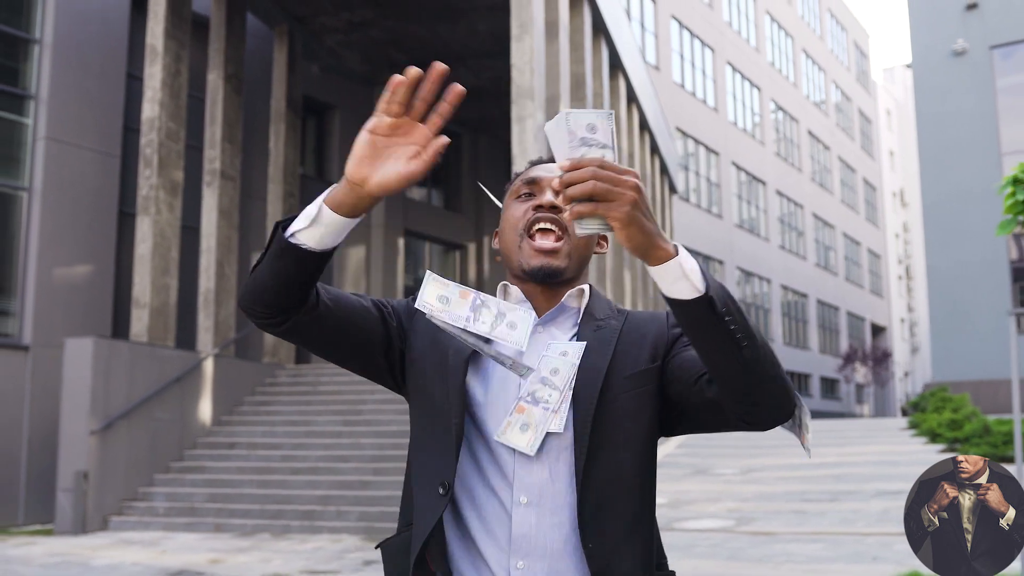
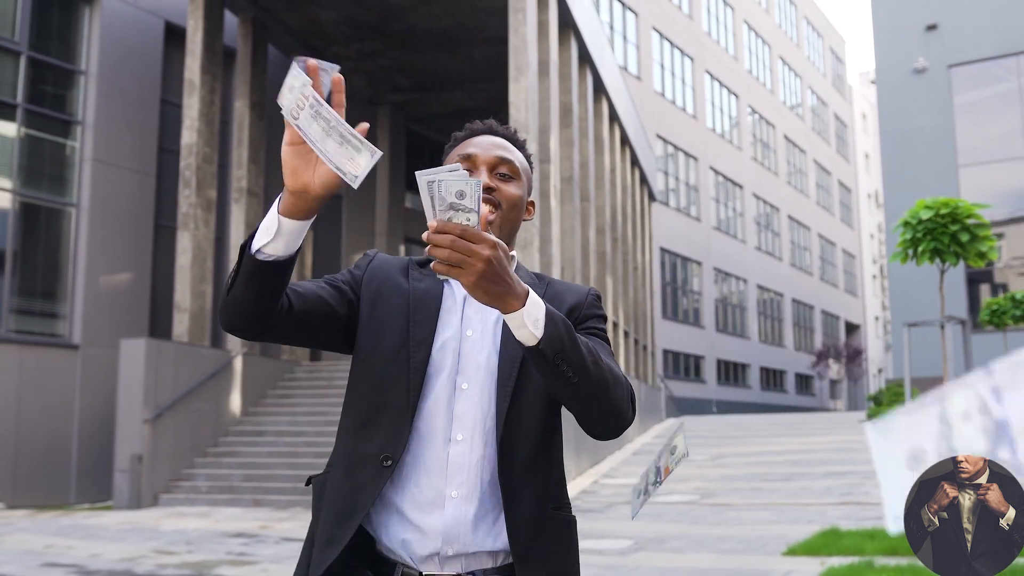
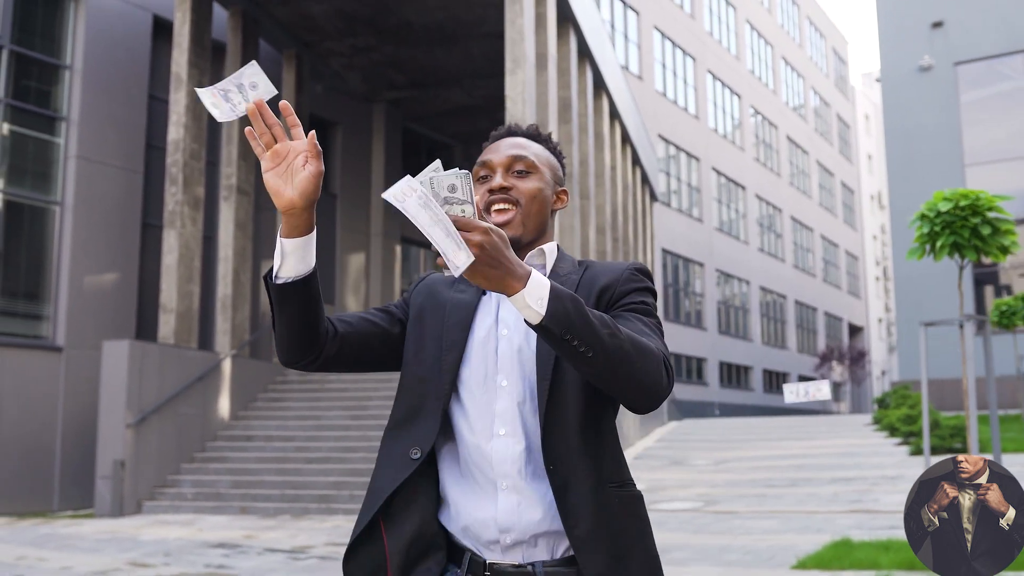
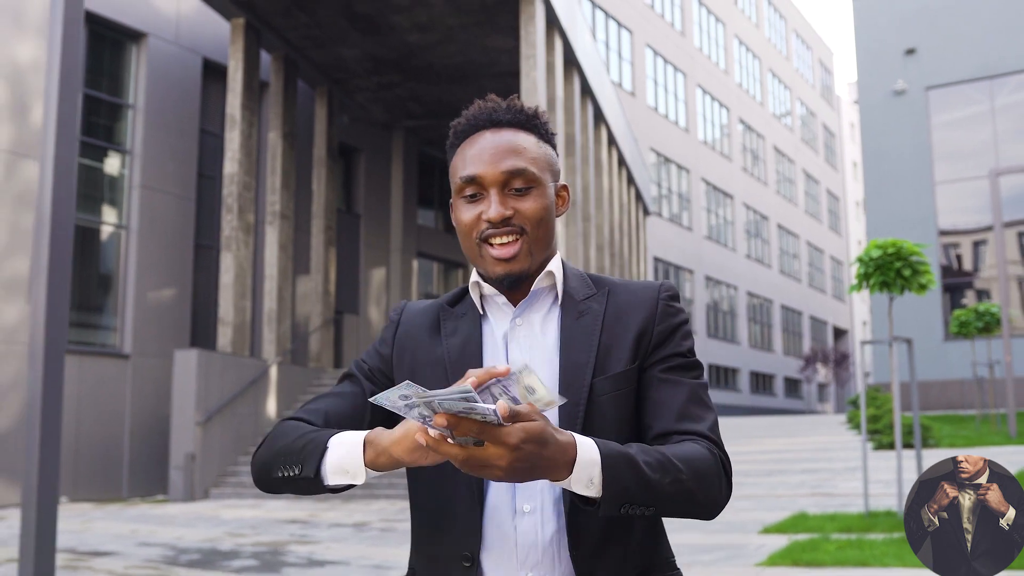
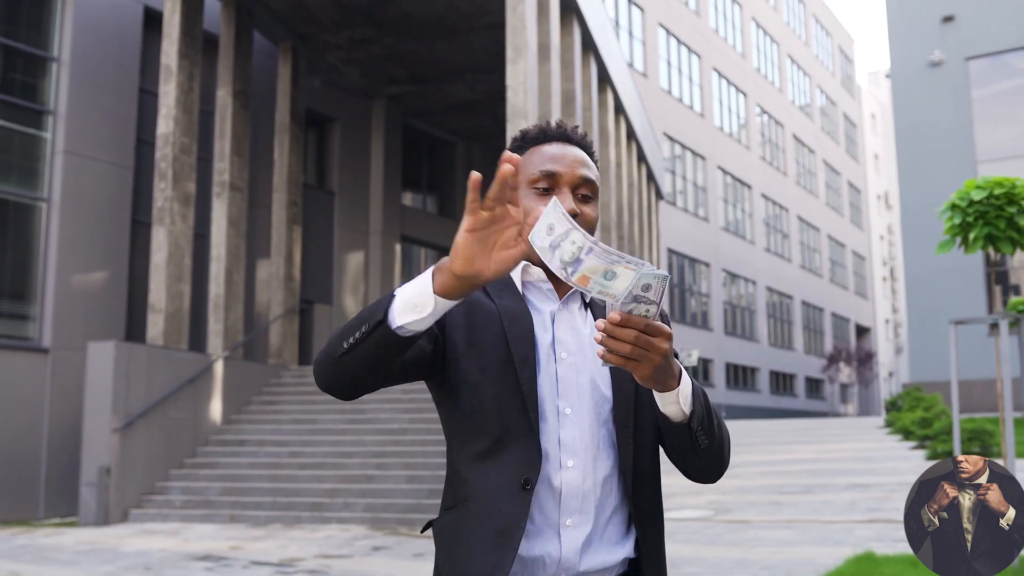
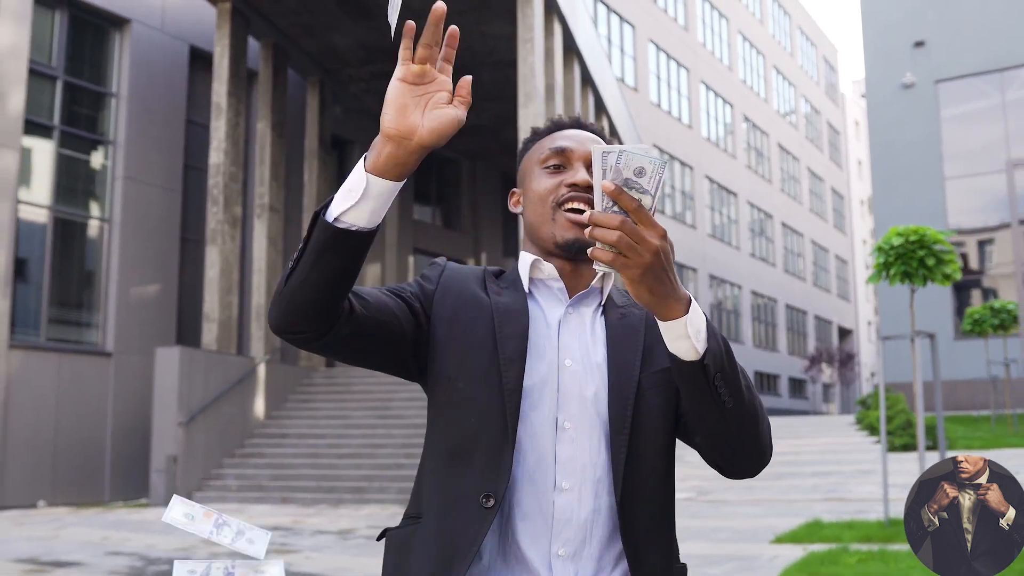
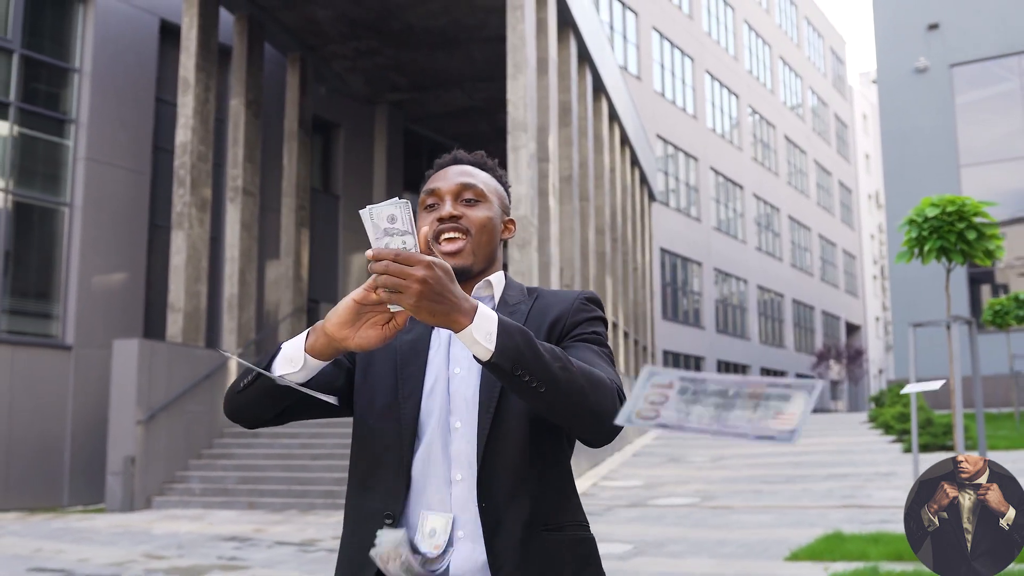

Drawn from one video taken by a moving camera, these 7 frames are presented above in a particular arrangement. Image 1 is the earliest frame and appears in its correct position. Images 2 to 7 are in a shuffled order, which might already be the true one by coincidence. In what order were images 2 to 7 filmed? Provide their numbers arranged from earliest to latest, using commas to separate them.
5, 3, 7, 2, 6, 4
